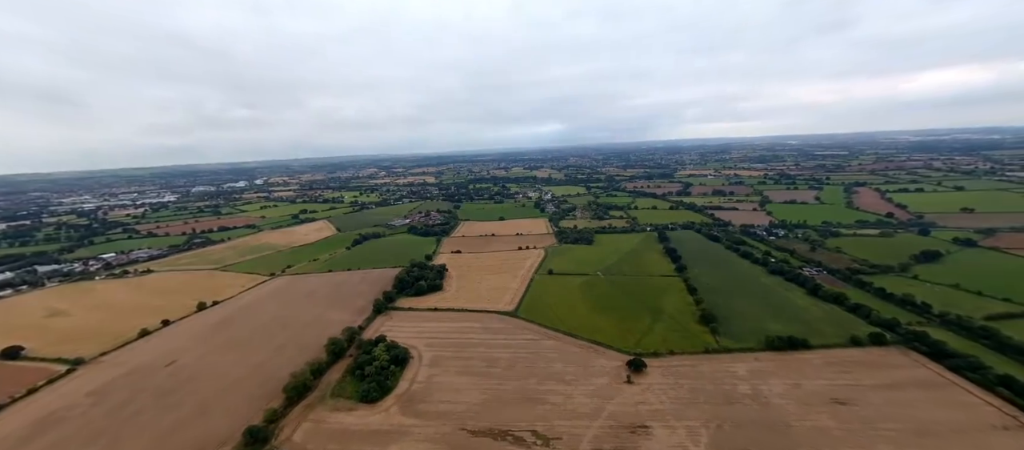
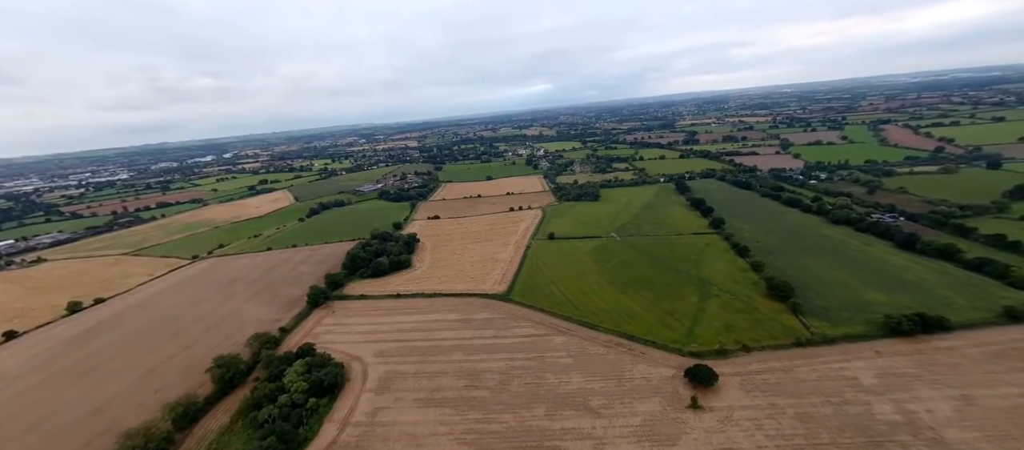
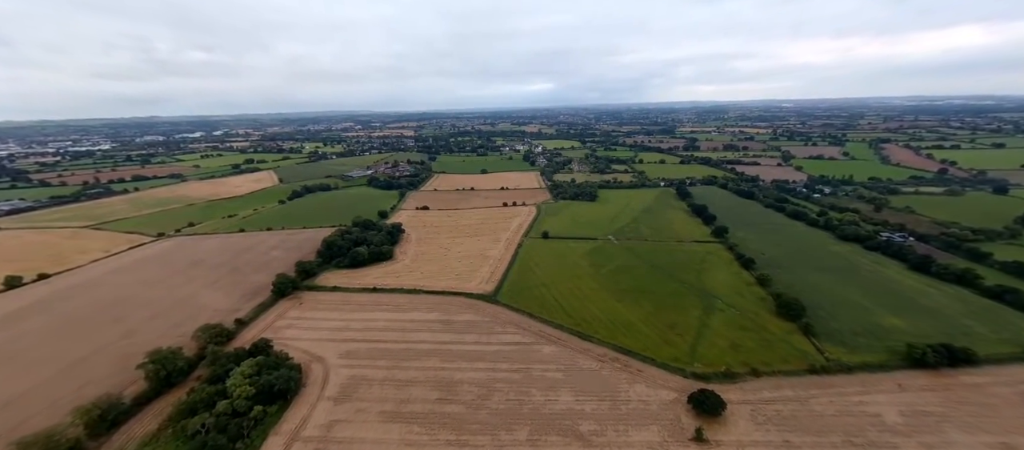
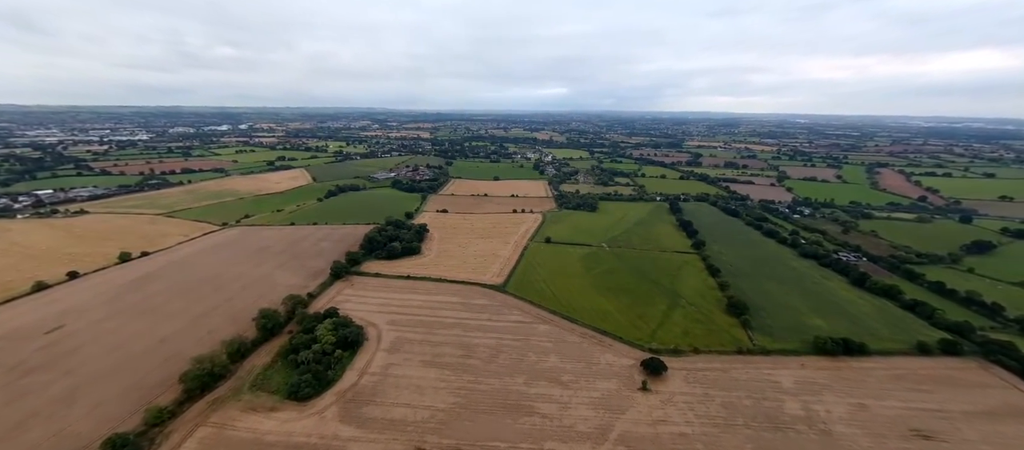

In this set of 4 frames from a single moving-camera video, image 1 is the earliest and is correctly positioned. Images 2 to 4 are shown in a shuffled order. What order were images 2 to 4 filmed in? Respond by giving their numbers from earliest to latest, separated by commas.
4, 2, 3
